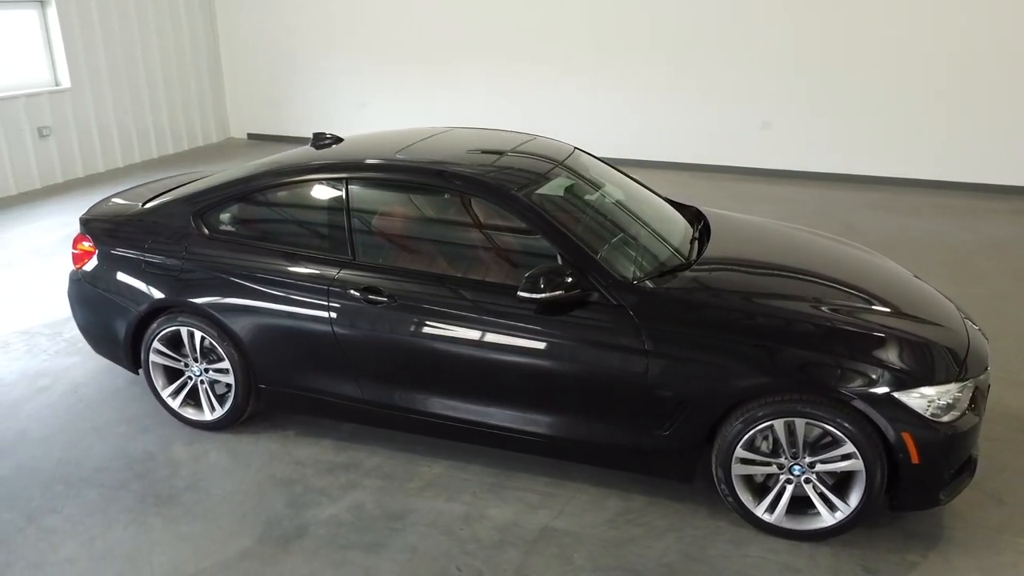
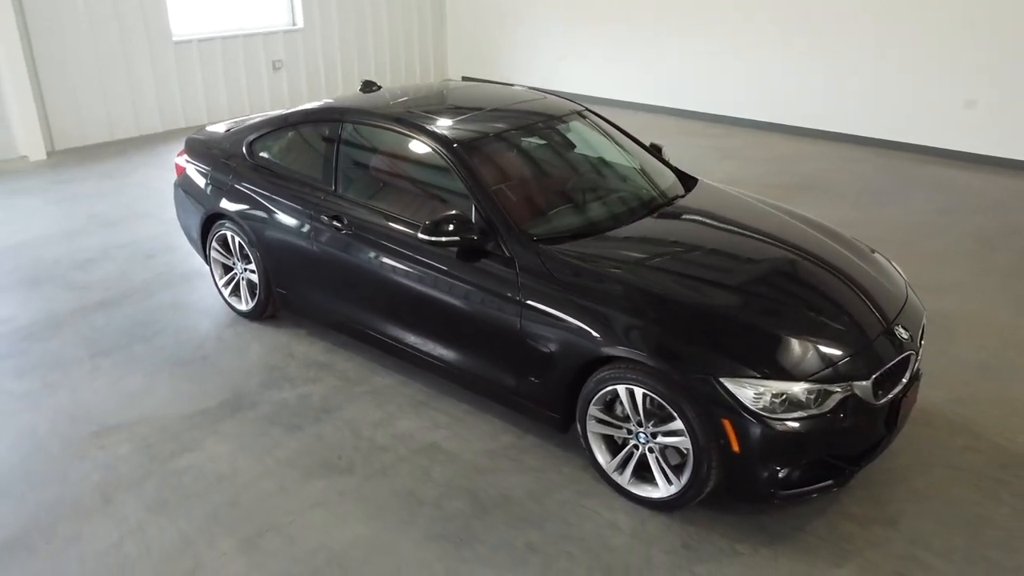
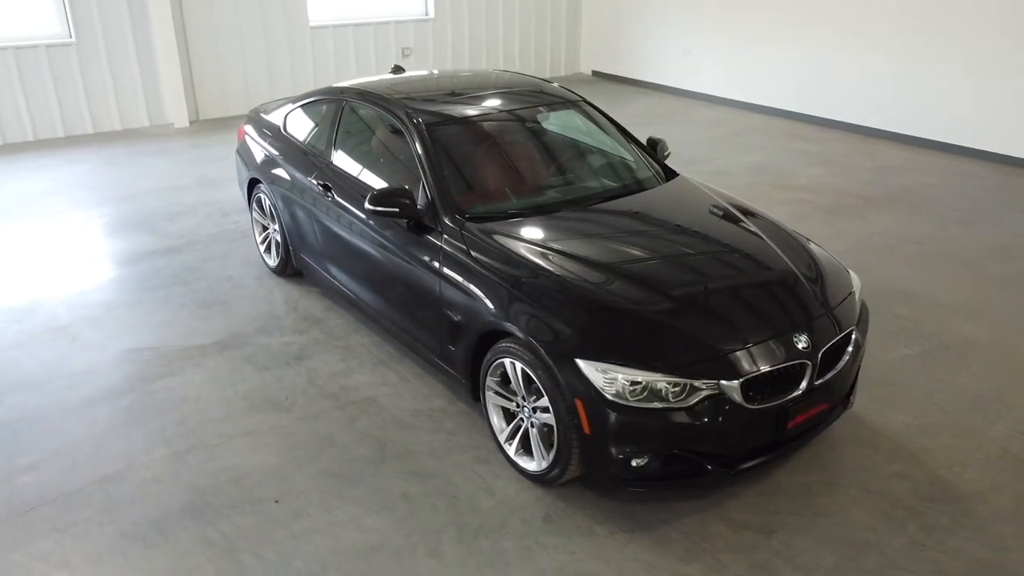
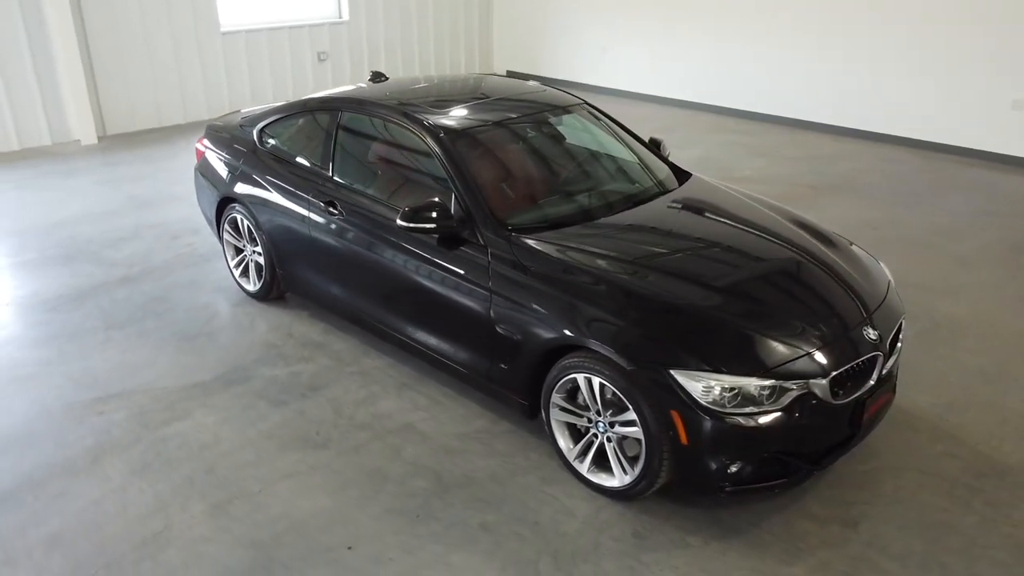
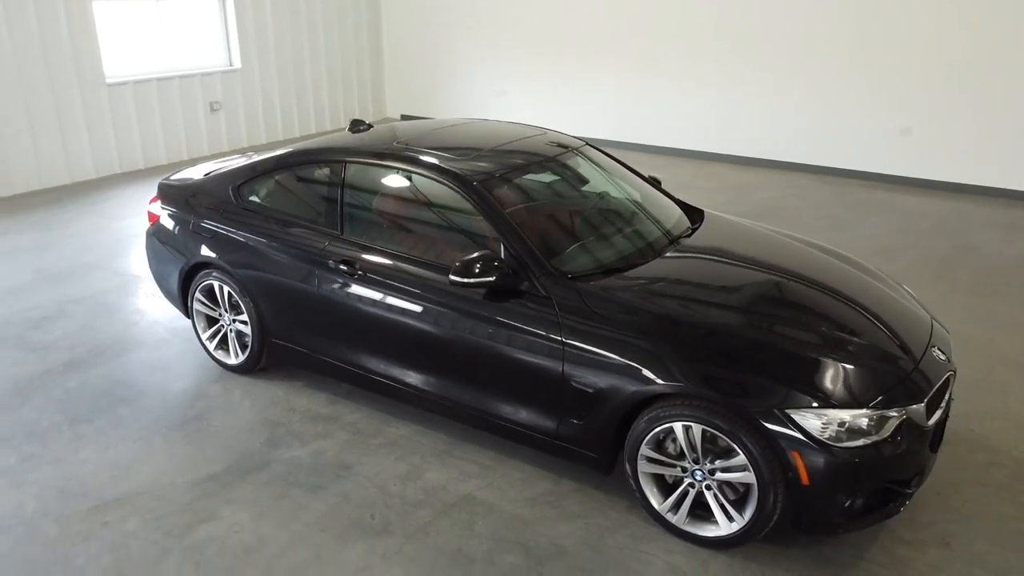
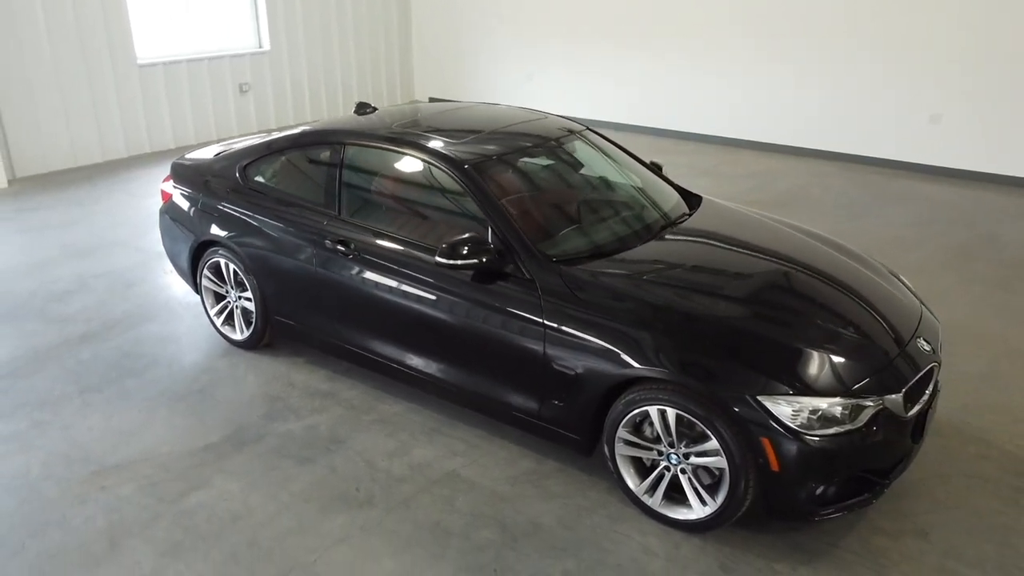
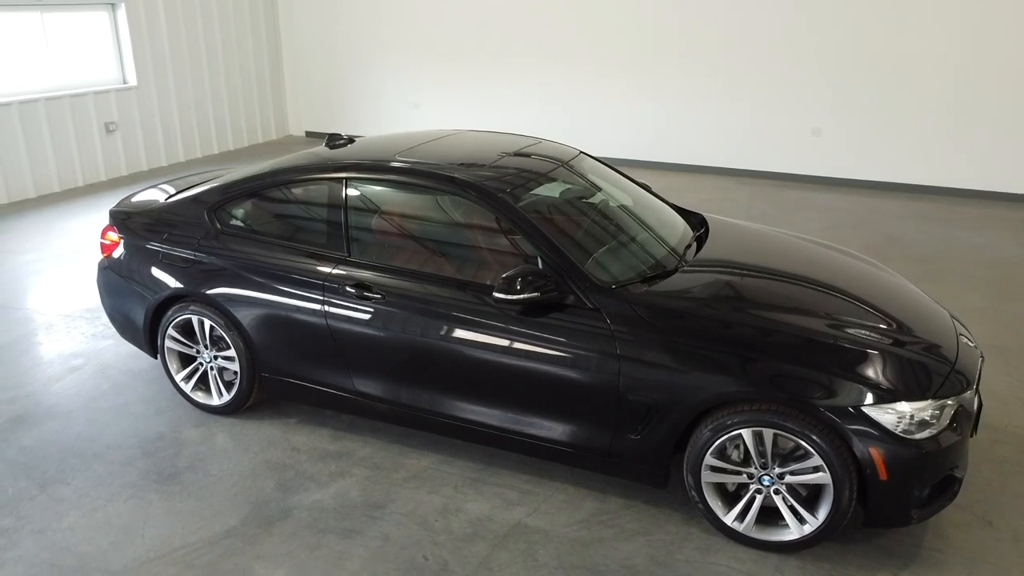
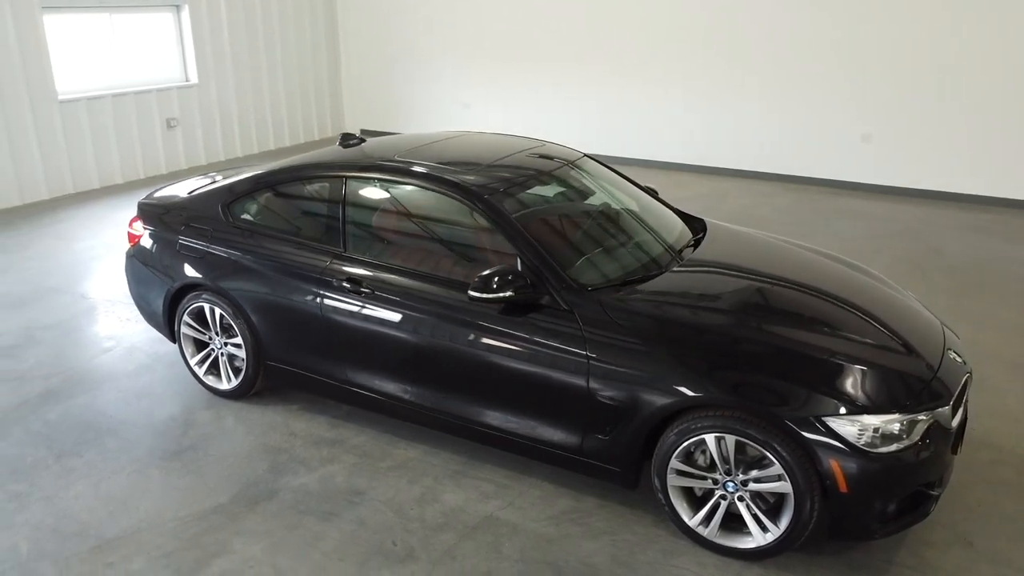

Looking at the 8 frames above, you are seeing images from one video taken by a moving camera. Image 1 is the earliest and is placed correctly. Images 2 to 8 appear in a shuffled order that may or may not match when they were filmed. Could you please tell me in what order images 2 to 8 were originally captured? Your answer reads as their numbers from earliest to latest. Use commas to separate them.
7, 8, 5, 6, 2, 4, 3
